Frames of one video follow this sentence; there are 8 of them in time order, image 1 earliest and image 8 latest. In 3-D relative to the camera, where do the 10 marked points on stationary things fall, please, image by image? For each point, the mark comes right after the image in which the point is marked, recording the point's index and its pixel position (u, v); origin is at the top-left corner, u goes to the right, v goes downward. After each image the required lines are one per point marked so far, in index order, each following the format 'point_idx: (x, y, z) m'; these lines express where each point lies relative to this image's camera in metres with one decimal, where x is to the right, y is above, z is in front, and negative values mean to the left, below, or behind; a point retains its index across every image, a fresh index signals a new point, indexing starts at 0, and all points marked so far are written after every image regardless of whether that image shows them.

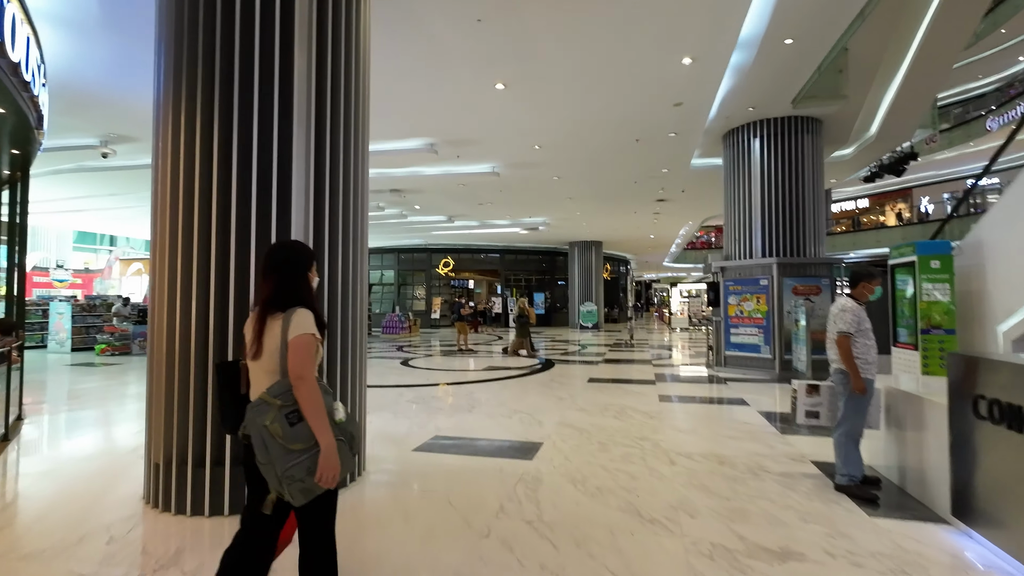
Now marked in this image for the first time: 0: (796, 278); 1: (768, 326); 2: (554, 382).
0: (+4.0, +0.1, +6.9) m
1: (+3.6, -0.5, +6.9) m
2: (+0.6, -1.2, +6.4) m
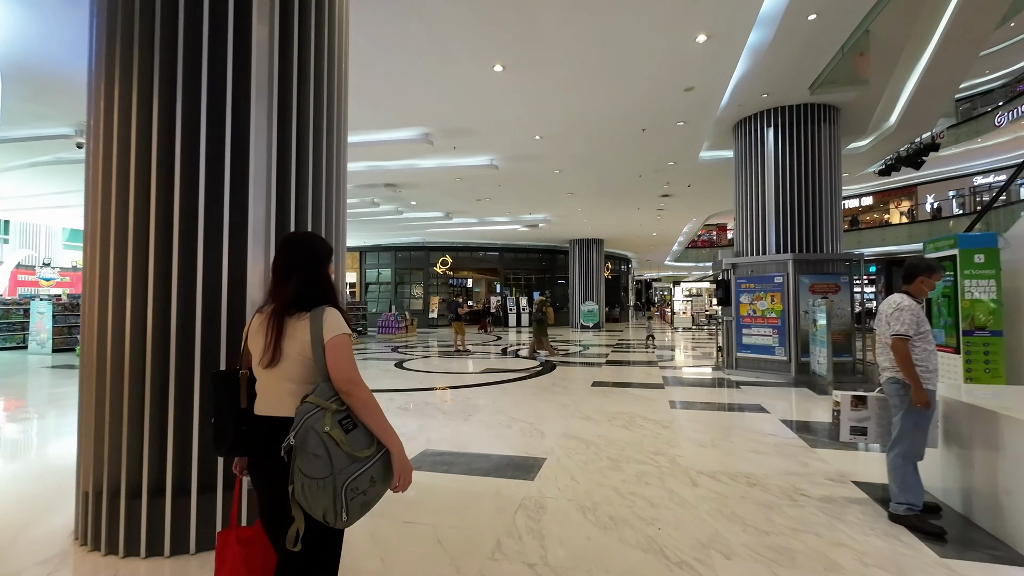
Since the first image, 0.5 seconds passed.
0: (+4.0, +0.2, +6.5) m
1: (+3.6, -0.5, +6.5) m
2: (+0.5, -1.2, +6.0) m
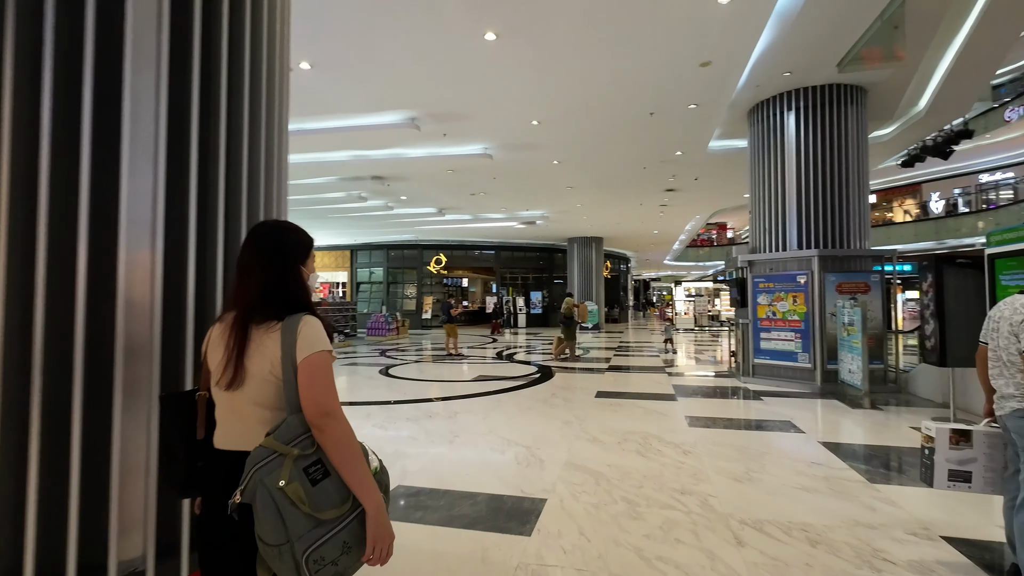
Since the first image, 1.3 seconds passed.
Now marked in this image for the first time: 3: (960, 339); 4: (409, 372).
0: (+3.9, +0.2, +5.8) m
1: (+3.6, -0.5, +5.9) m
2: (+0.5, -1.2, +5.4) m
3: (+3.9, -0.4, +4.2) m
4: (-1.8, -1.5, +8.6) m
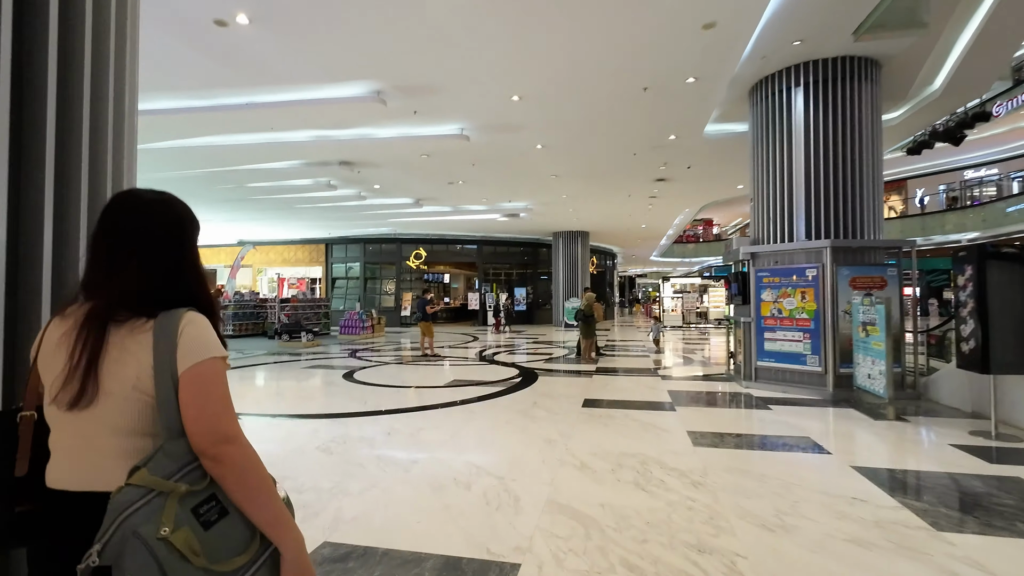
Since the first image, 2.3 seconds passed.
0: (+3.7, +0.2, +5.2) m
1: (+3.3, -0.5, +5.3) m
2: (+0.2, -1.2, +4.7) m
3: (+3.7, -0.4, +3.6) m
4: (-2.1, -1.4, +7.9) m
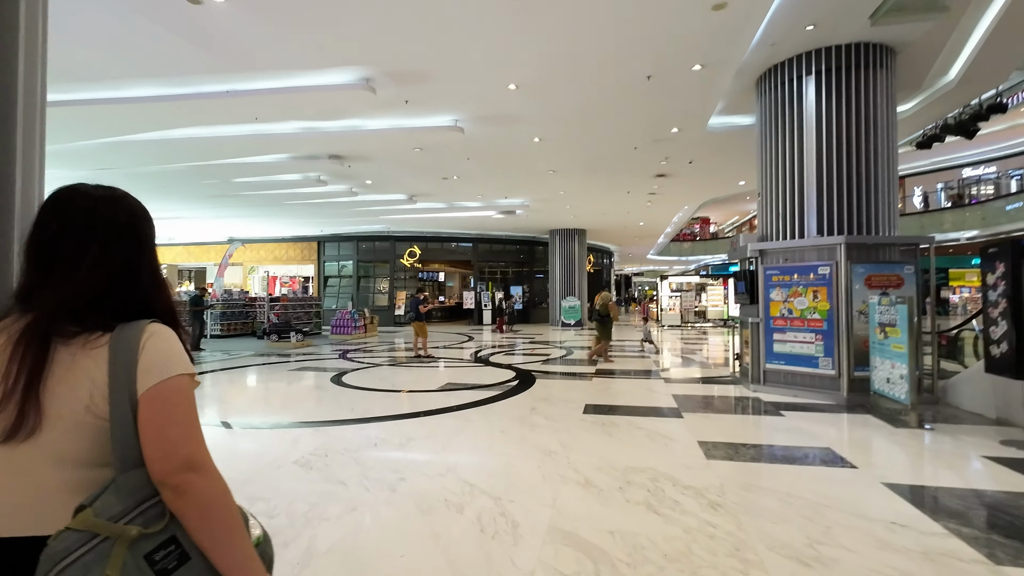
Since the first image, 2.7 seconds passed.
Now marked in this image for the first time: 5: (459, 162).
0: (+3.6, +0.2, +5.0) m
1: (+3.3, -0.4, +5.0) m
2: (+0.2, -1.2, +4.4) m
3: (+3.6, -0.4, +3.3) m
4: (-2.2, -1.4, +7.6) m
5: (-1.0, +2.3, +8.9) m
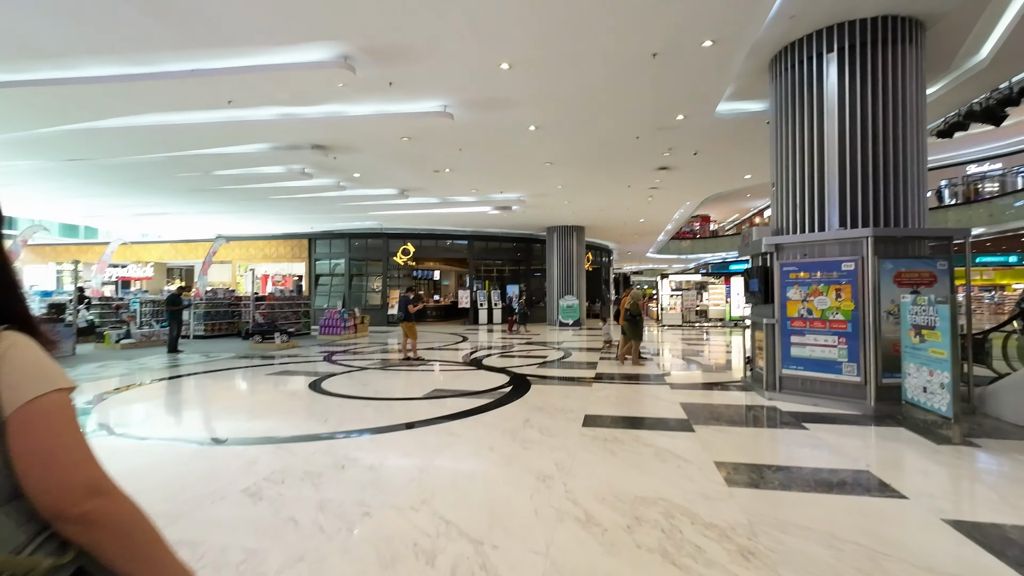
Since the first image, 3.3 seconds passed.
0: (+3.5, +0.3, +4.5) m
1: (+3.2, -0.4, +4.6) m
2: (+0.1, -1.1, +3.9) m
3: (+3.6, -0.4, +2.9) m
4: (-2.3, -1.4, +7.1) m
5: (-1.0, +2.3, +8.4) m
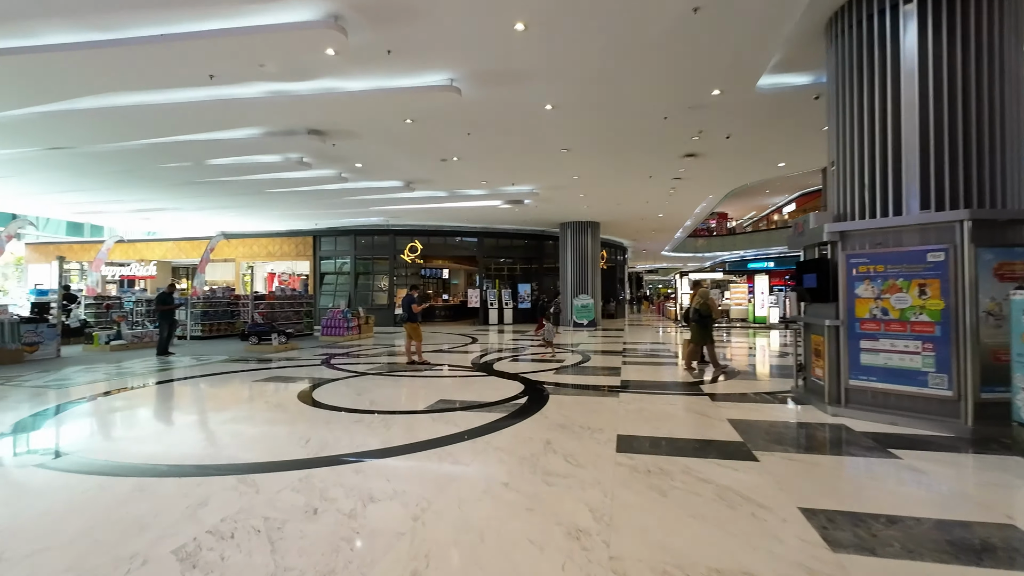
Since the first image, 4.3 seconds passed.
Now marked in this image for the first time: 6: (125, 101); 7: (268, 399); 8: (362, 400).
0: (+3.7, +0.3, +3.7) m
1: (+3.3, -0.4, +3.8) m
2: (+0.3, -1.1, +3.2) m
3: (+3.7, -0.3, +2.1) m
4: (-2.1, -1.3, +6.4) m
5: (-0.8, +2.4, +7.7) m
6: (-5.0, +2.4, +6.2) m
7: (-3.0, -1.4, +6.0) m
8: (-1.7, -1.3, +5.6) m
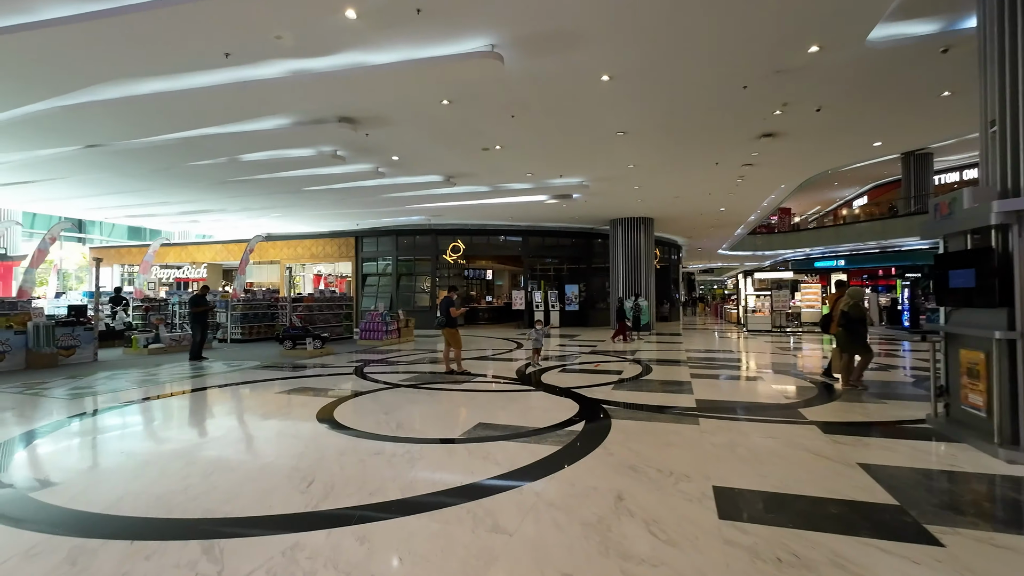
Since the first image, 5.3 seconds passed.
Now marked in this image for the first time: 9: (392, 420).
0: (+4.0, +0.3, +2.5) m
1: (+3.7, -0.4, +2.6) m
2: (+0.6, -1.1, +2.3) m
3: (+3.8, -0.3, +0.9) m
4: (-1.5, -1.3, +5.7) m
5: (-0.1, +2.3, +6.9) m
6: (-4.4, +2.4, +5.8) m
7: (-2.5, -1.4, +5.4) m
8: (-1.2, -1.3, +4.9) m
9: (-1.2, -1.3, +4.7) m
